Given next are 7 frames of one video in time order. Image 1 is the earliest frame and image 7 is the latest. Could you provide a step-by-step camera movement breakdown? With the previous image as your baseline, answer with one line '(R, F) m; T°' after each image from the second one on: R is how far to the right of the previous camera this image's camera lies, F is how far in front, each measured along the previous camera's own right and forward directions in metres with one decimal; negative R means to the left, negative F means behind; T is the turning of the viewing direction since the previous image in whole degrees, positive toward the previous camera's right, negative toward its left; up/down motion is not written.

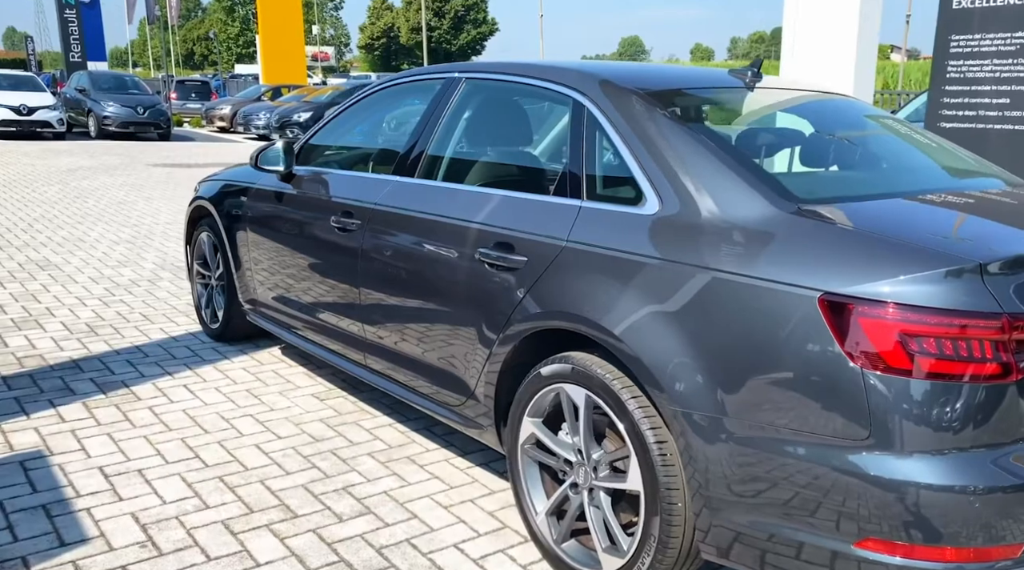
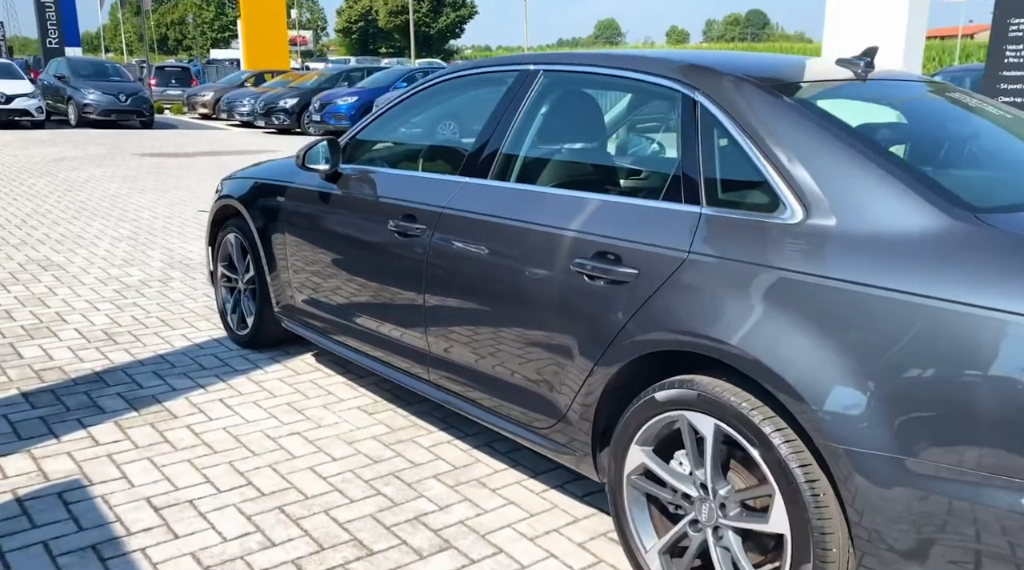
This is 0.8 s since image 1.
(-0.4, +0.3) m; +1°
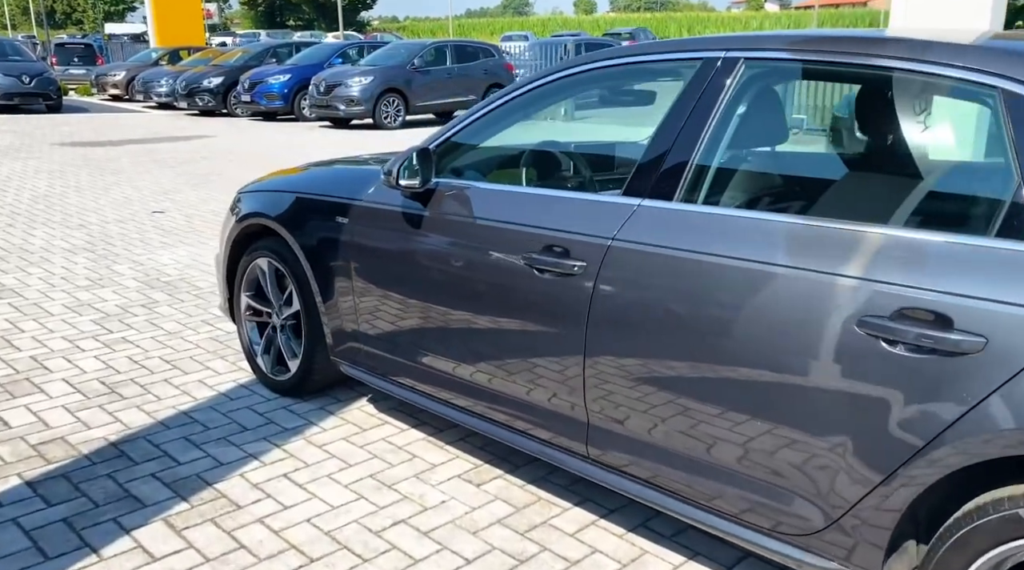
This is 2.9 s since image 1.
(-0.8, +0.8) m; +6°
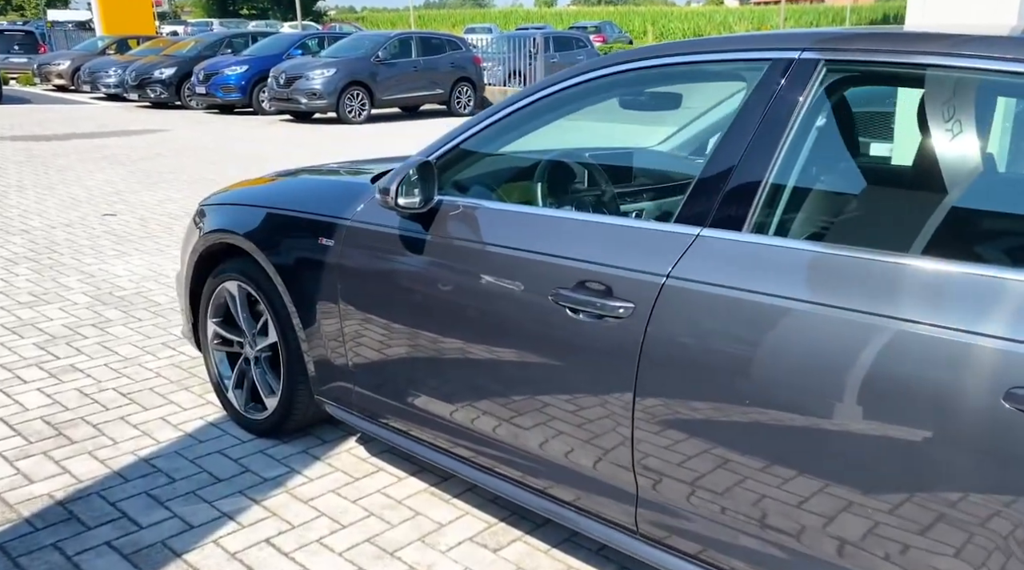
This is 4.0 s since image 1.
(-0.2, +0.5) m; +3°
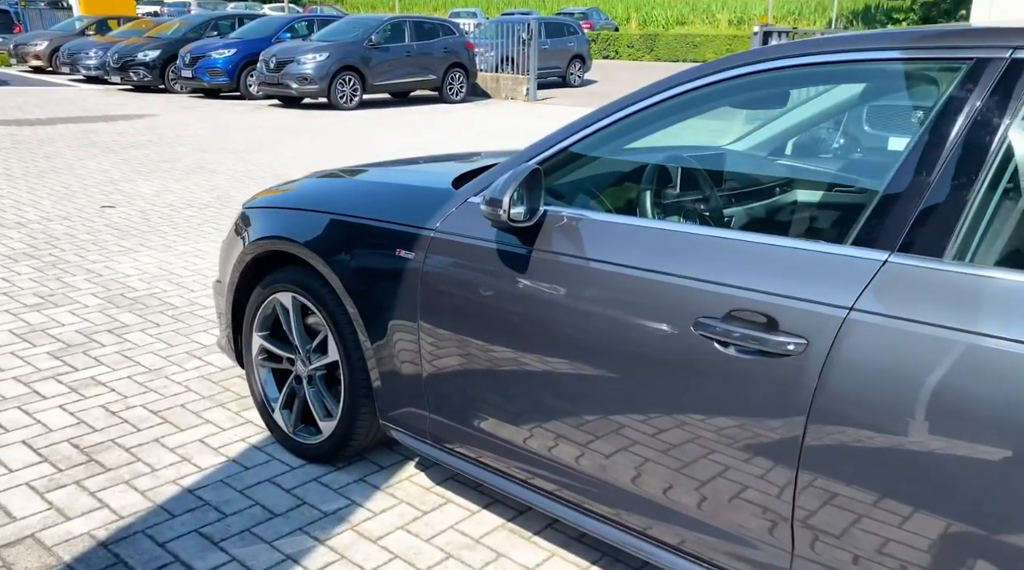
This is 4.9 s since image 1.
(-0.4, +0.3) m; +2°
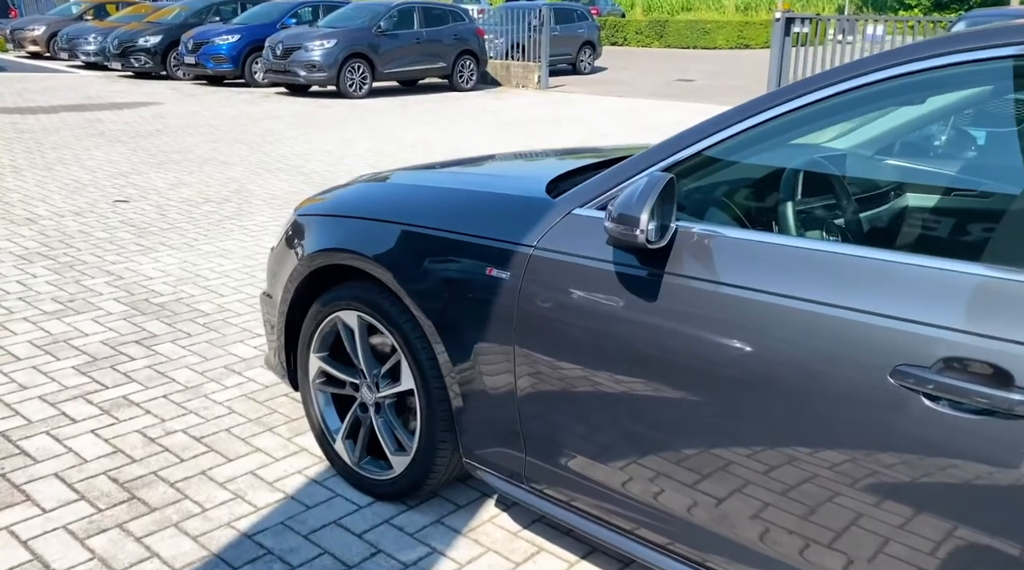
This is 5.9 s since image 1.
(-0.3, +0.4) m; 0°
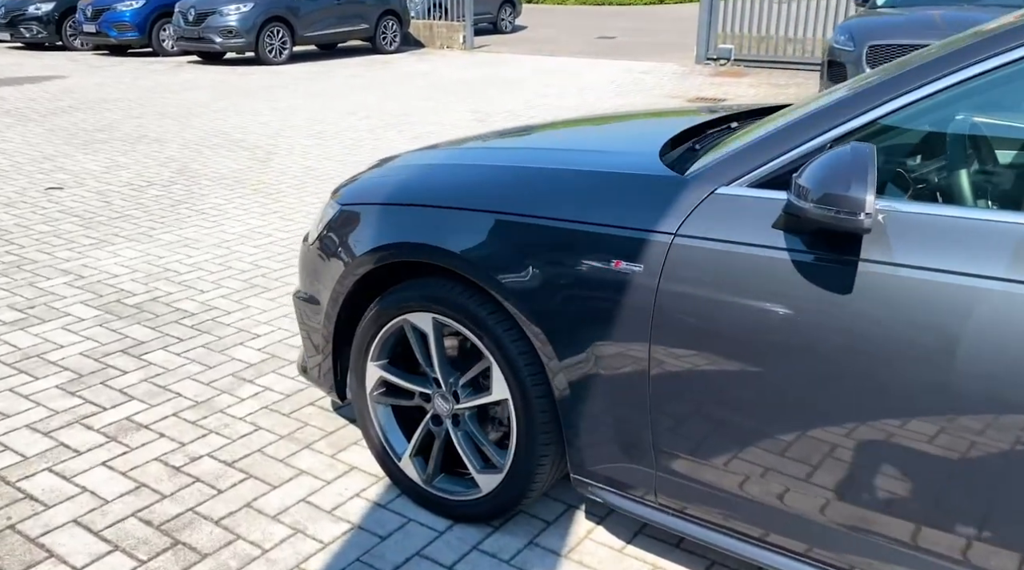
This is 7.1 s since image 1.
(-0.5, +0.4) m; +5°
